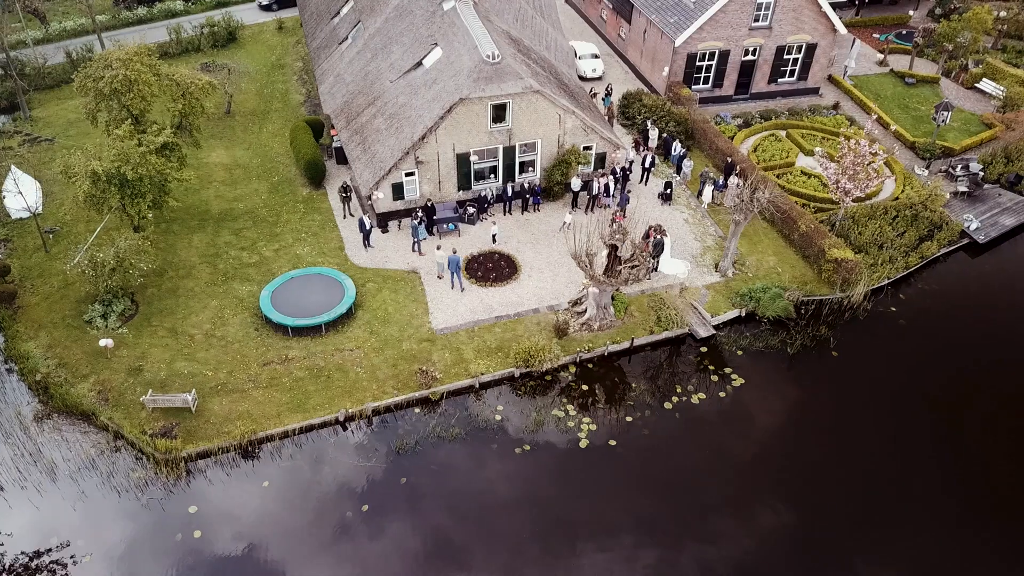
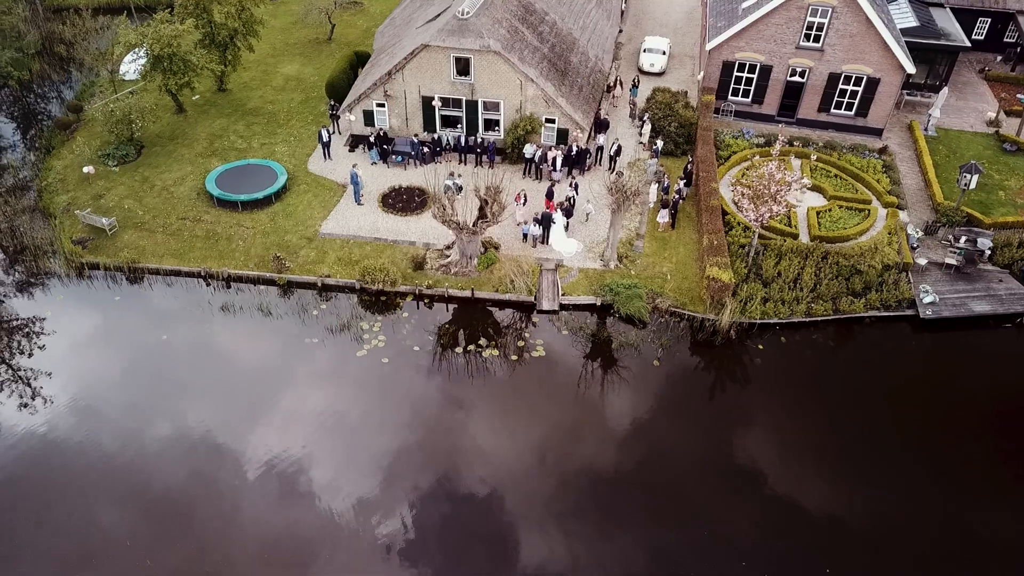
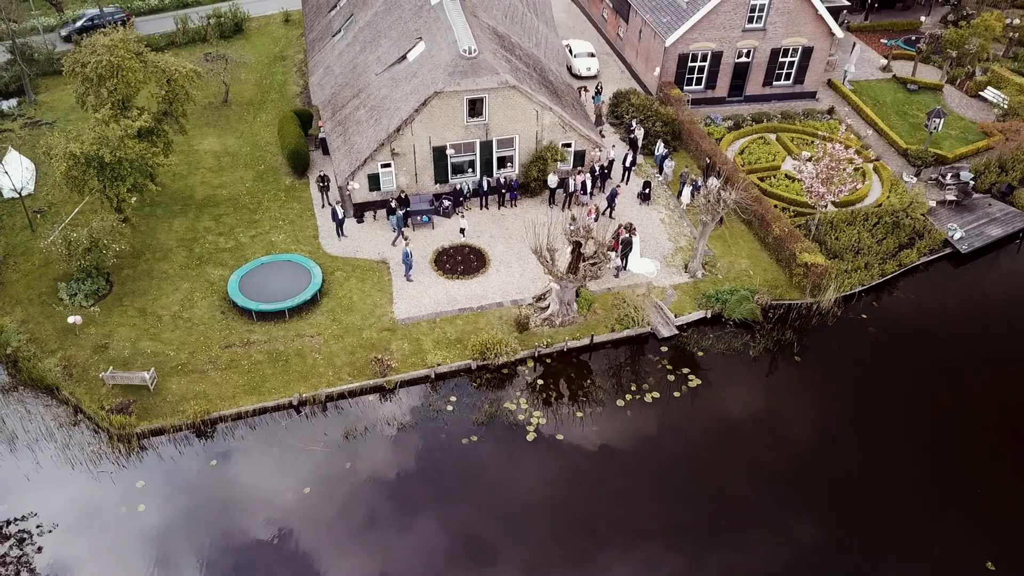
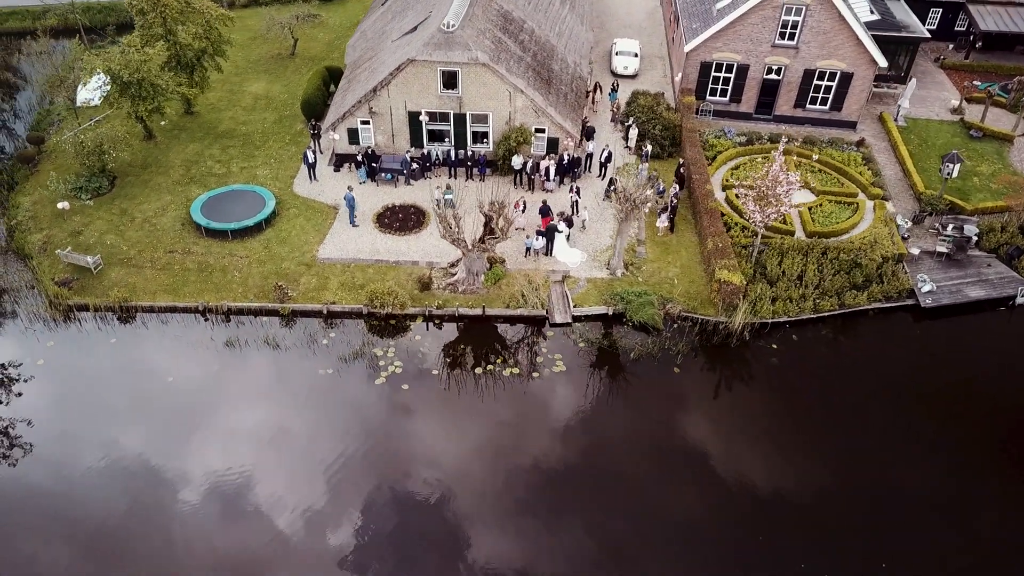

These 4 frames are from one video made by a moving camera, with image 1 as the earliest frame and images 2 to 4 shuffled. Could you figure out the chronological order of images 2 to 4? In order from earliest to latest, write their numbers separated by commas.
3, 4, 2
